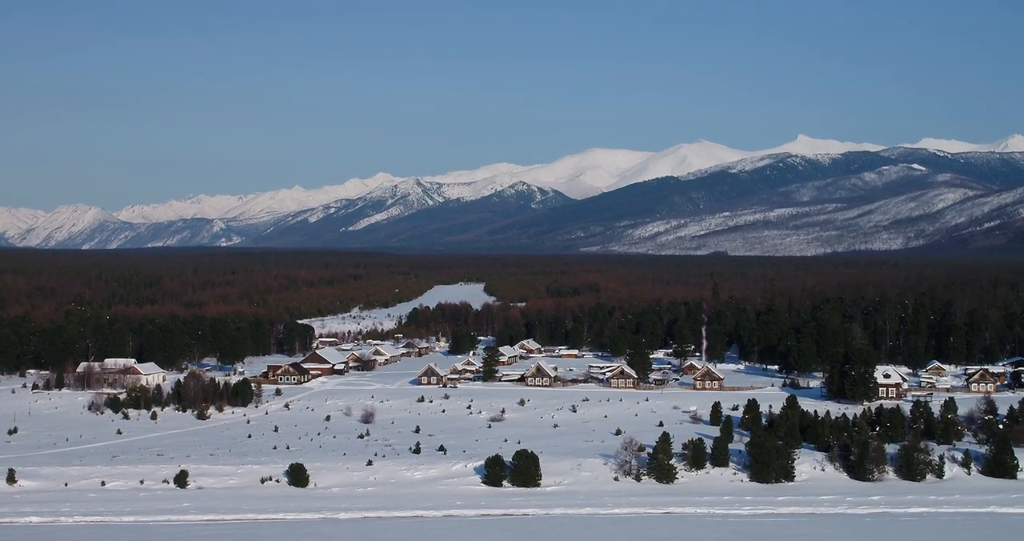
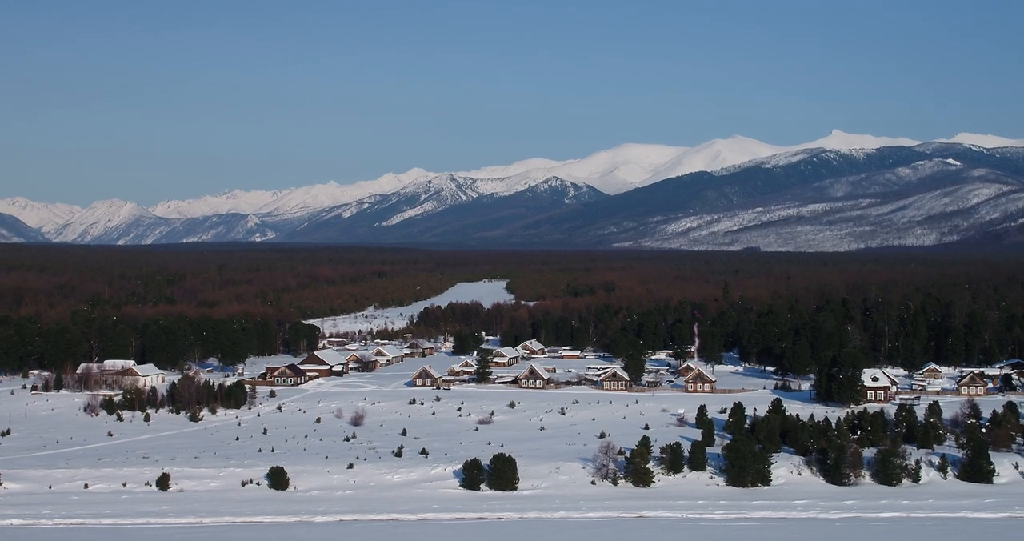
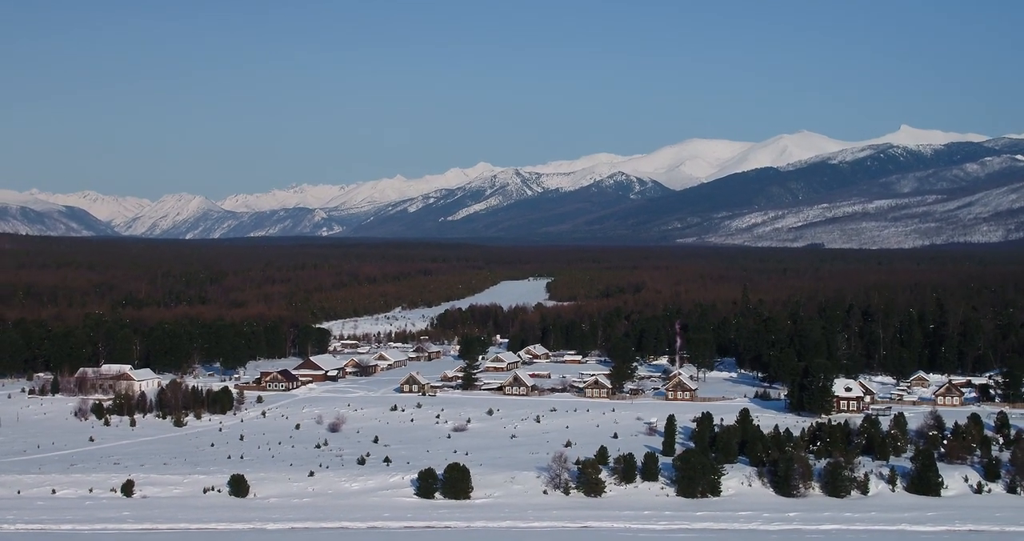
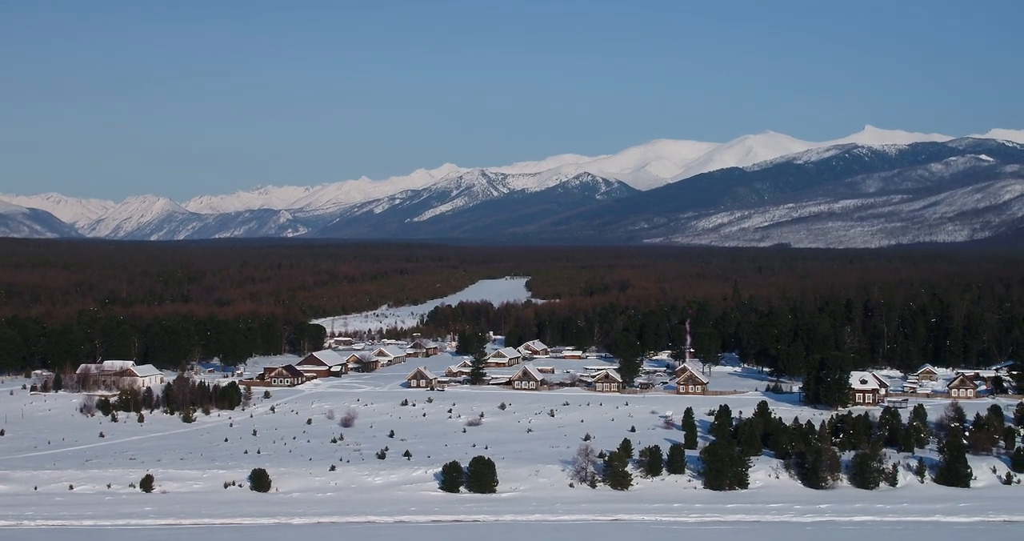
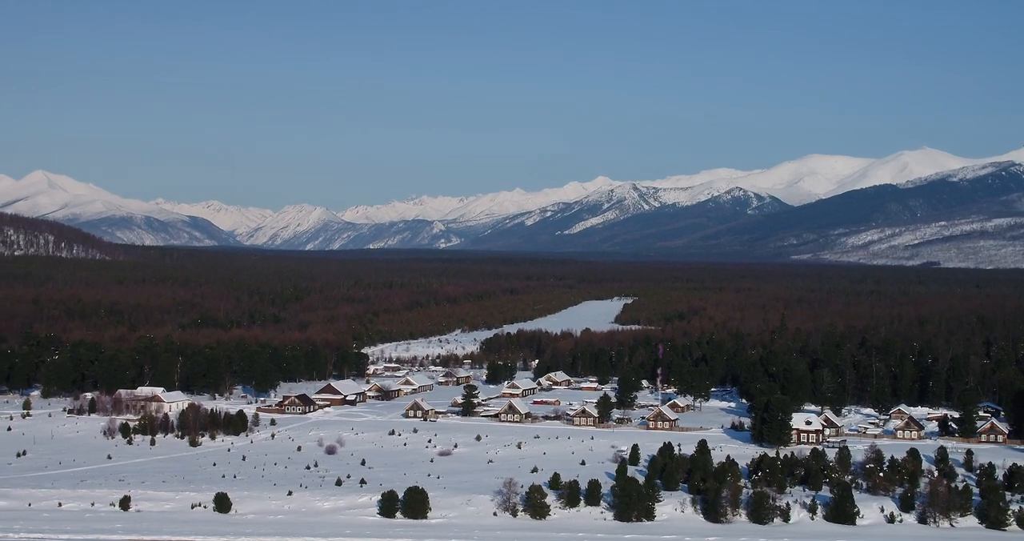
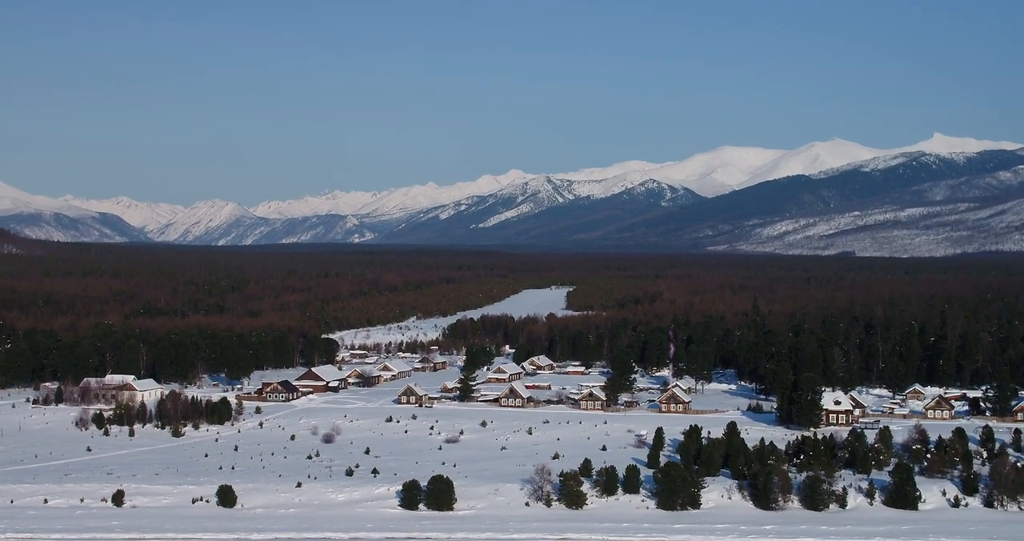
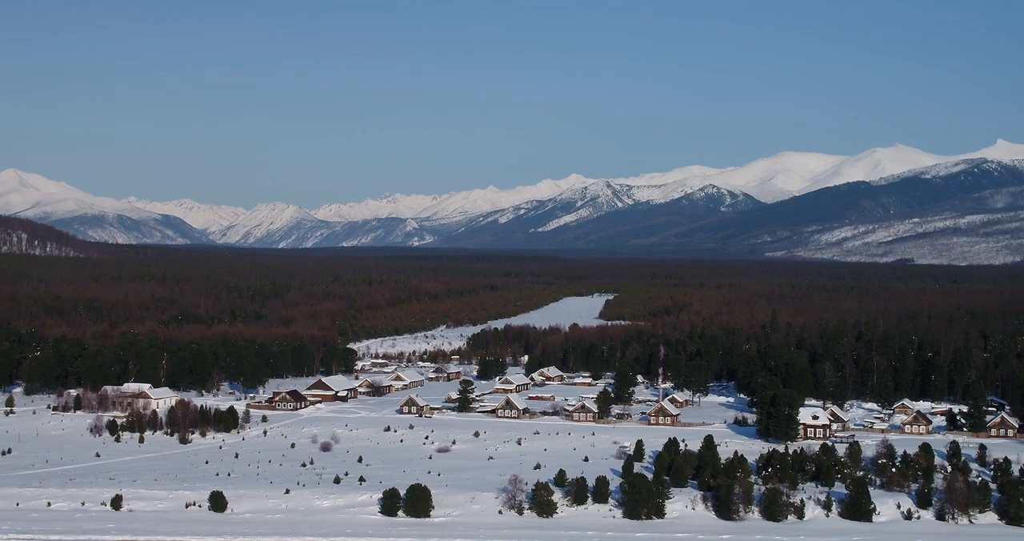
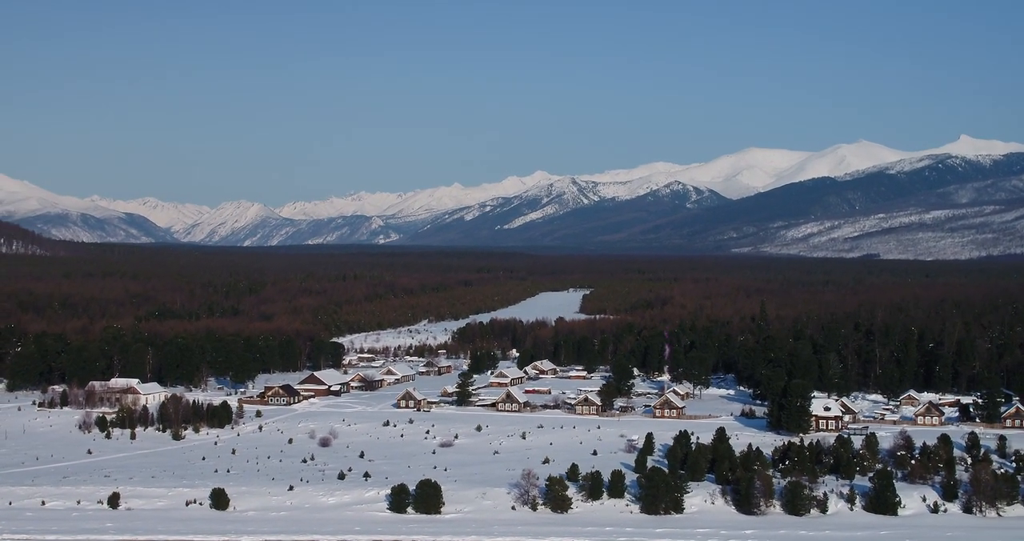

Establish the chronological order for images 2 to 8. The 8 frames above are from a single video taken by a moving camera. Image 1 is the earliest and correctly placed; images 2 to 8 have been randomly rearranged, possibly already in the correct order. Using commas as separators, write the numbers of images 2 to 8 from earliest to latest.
2, 4, 3, 6, 8, 7, 5
